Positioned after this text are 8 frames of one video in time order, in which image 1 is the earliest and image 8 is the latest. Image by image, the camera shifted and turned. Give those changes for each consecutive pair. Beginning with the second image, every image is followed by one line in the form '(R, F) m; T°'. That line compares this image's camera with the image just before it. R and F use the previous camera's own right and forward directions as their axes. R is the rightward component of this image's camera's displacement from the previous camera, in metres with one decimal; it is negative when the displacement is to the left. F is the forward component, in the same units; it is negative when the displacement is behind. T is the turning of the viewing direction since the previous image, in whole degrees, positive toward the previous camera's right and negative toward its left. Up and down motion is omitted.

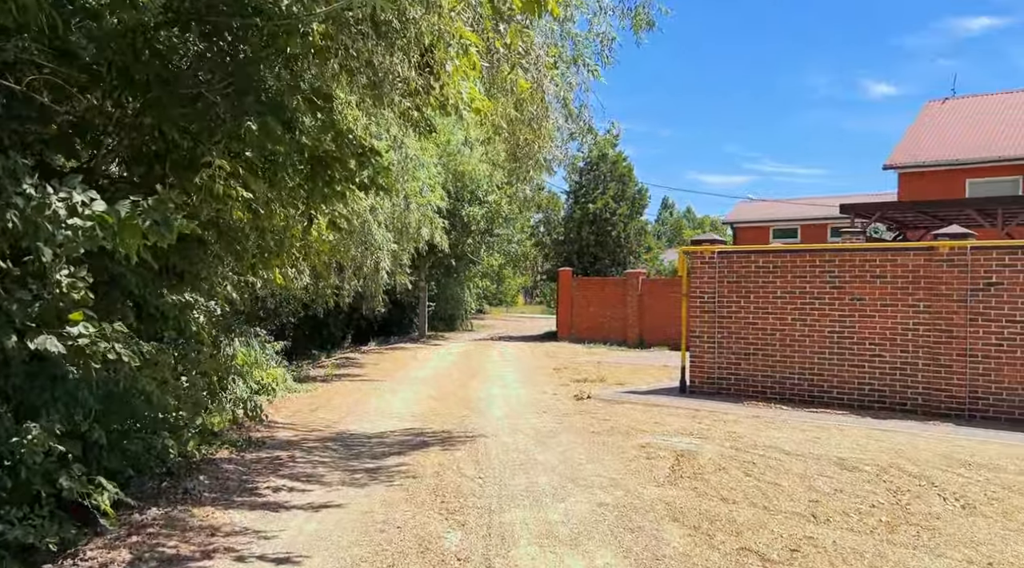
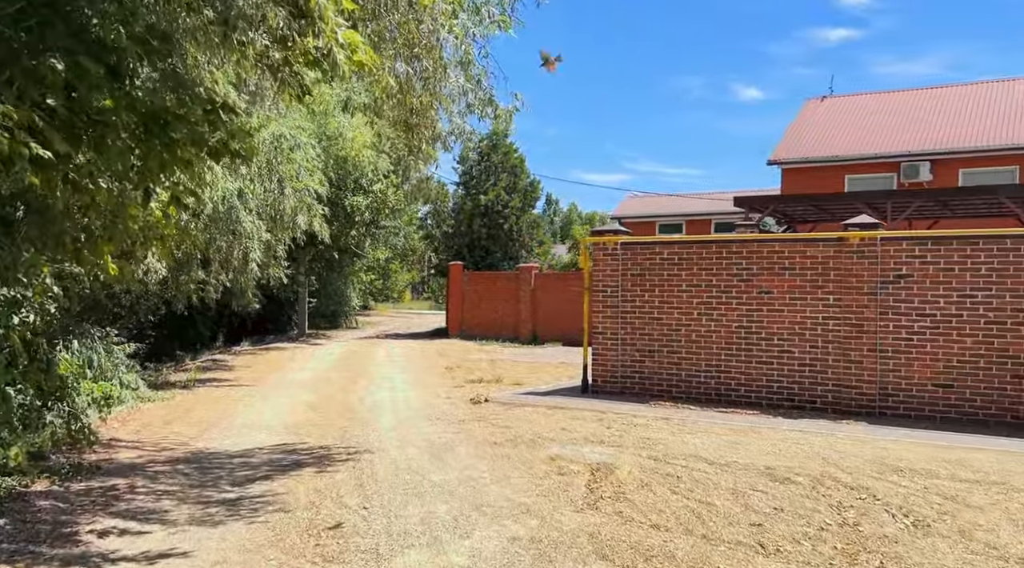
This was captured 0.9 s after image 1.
(0.0, +1.1) m; +7°
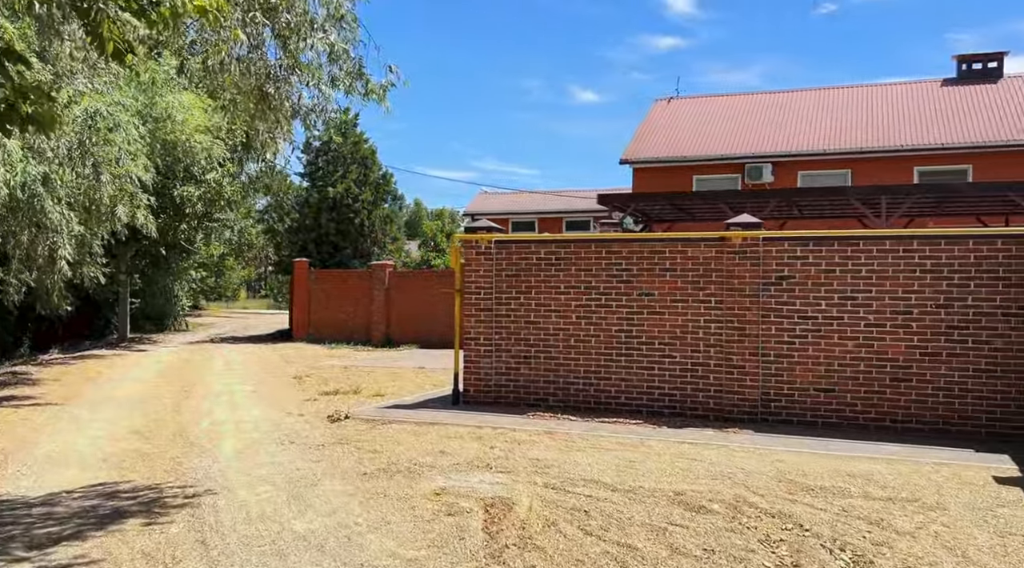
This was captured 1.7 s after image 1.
(-0.2, +1.0) m; +10°
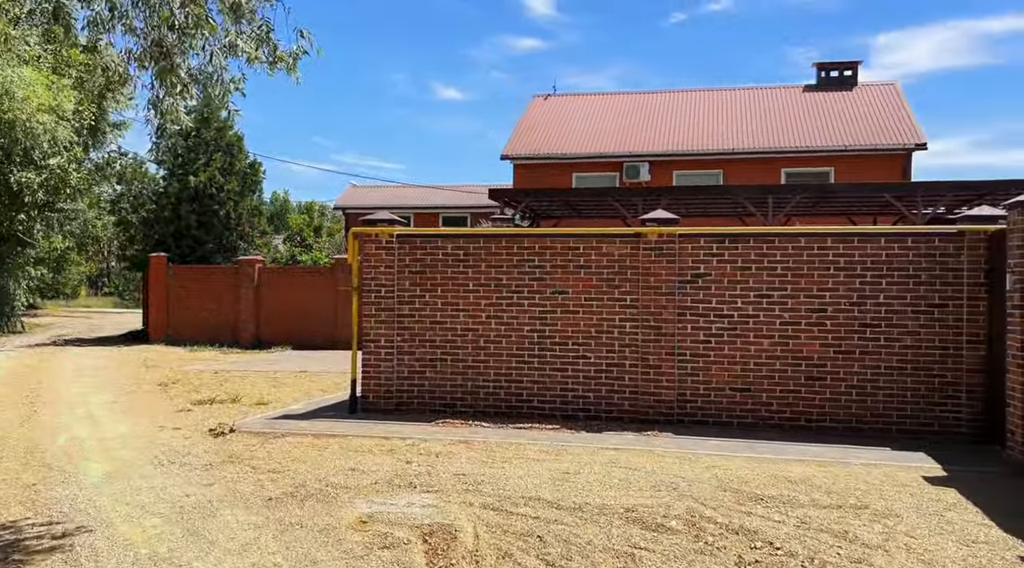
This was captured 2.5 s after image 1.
(-0.5, +0.7) m; +9°
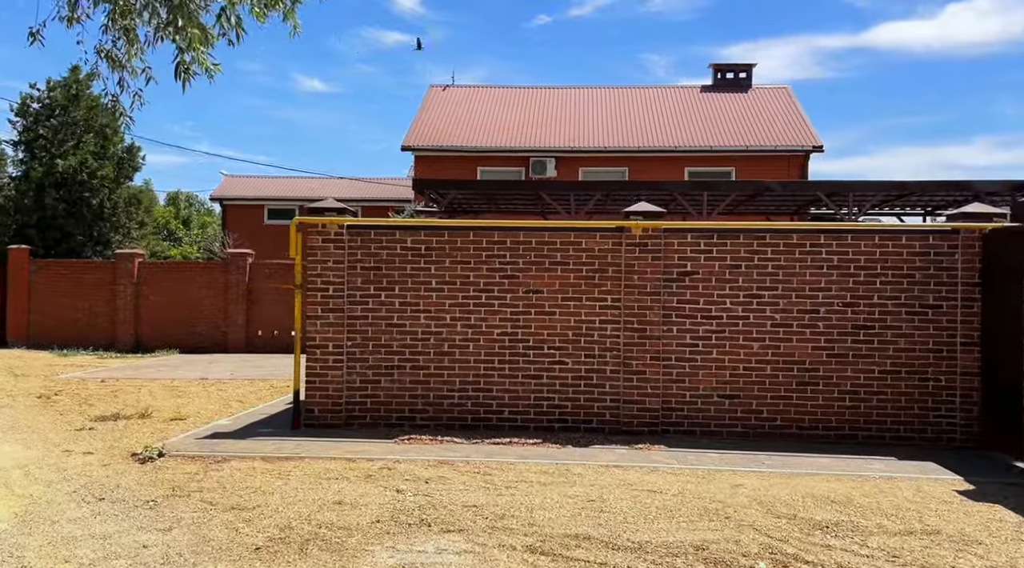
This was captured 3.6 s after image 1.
(-1.0, +1.0) m; +9°
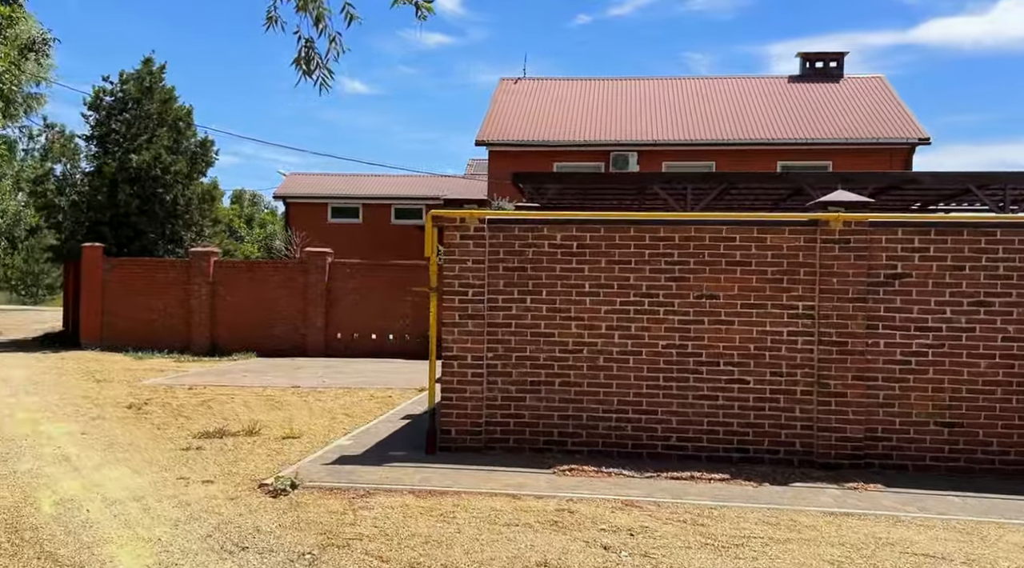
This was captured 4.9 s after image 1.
(-1.1, +1.2) m; -3°
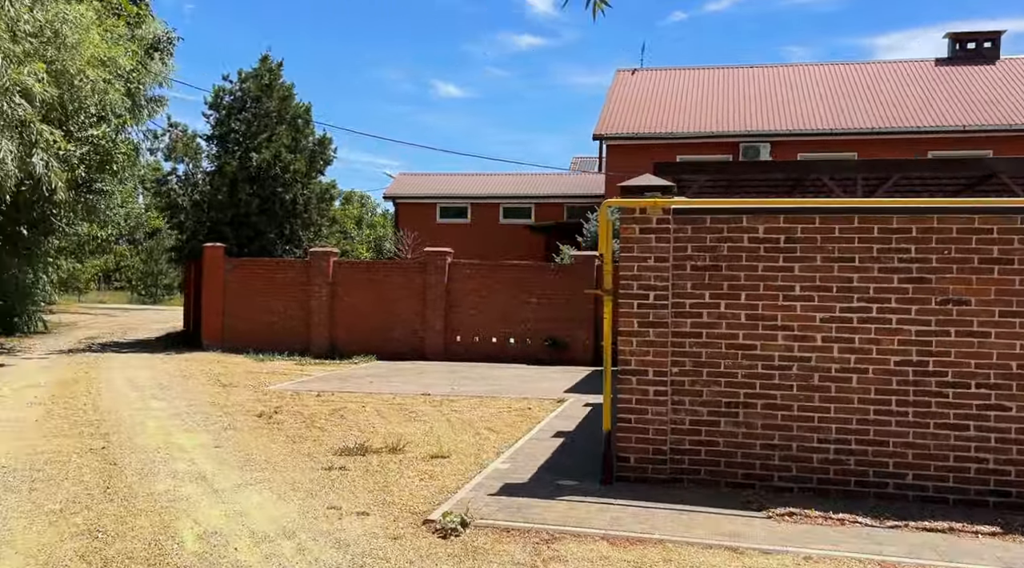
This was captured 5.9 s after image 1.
(-0.8, +1.1) m; -6°
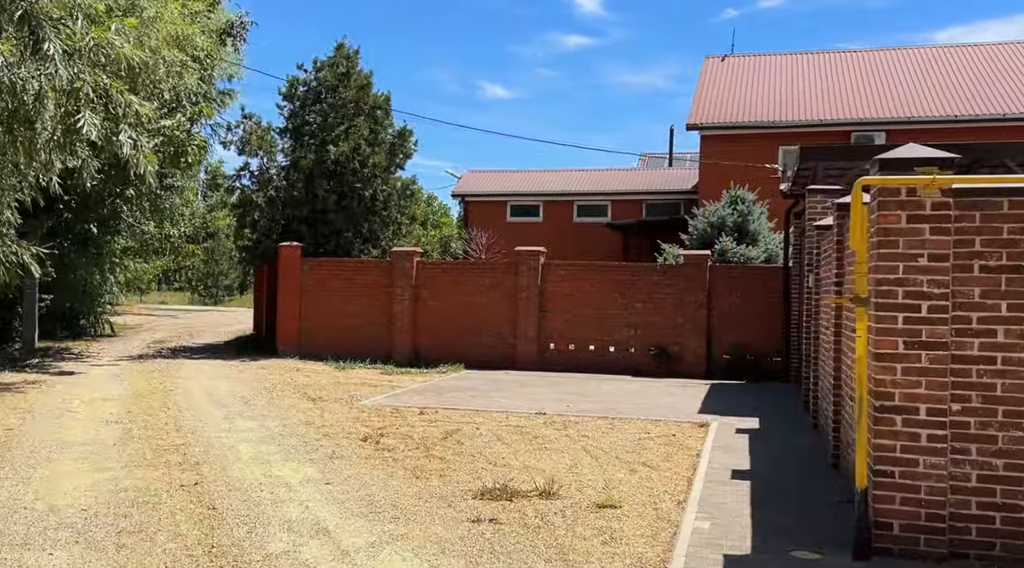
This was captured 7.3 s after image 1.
(-1.1, +1.6) m; -3°
